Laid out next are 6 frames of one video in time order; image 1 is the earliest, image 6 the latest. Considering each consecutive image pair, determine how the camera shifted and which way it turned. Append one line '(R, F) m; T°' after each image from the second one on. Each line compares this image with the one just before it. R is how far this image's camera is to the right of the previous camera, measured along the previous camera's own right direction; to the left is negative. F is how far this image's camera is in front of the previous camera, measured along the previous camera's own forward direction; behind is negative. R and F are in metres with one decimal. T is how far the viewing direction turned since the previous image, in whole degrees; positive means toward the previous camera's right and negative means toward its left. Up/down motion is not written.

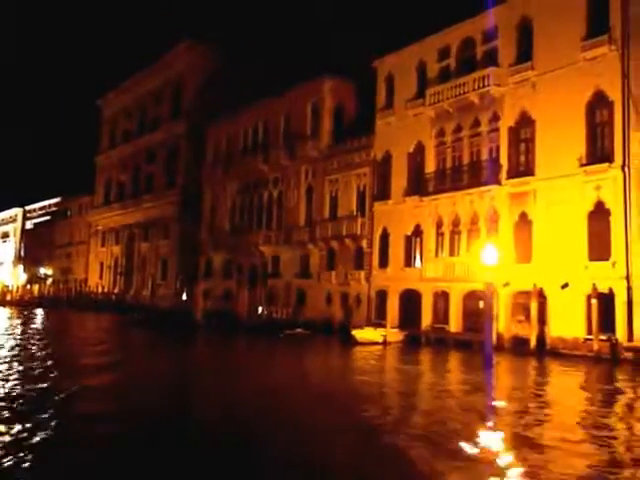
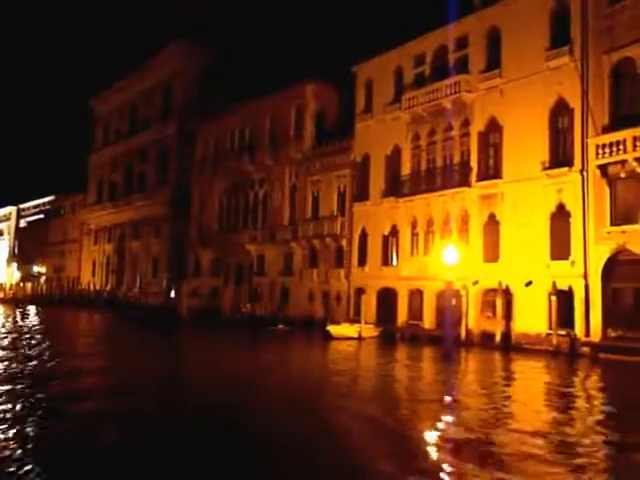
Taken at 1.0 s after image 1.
(+1.3, -1.3) m; 0°
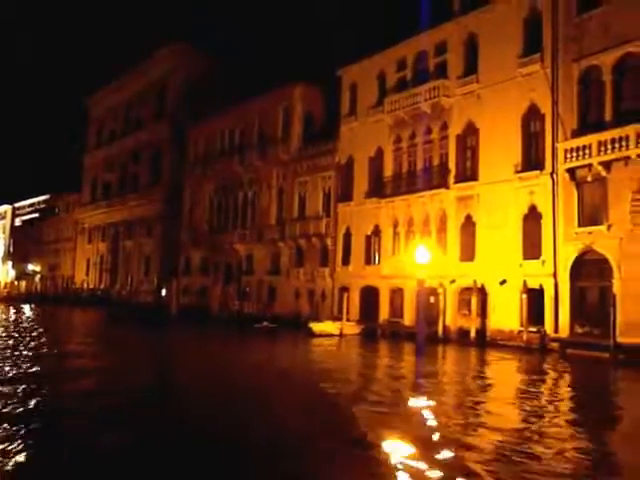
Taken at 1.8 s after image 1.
(+1.1, -1.0) m; 0°
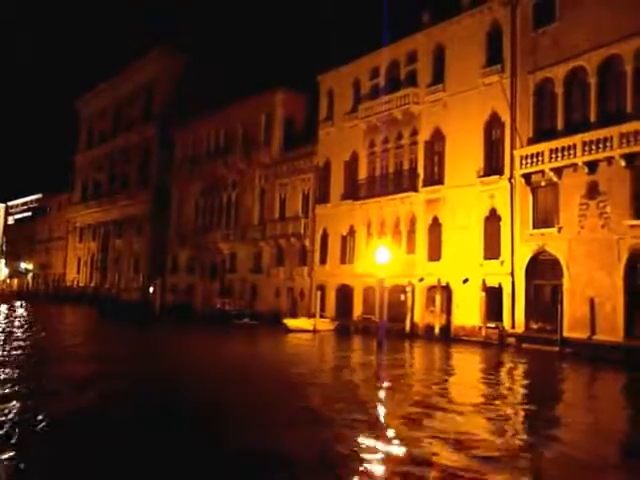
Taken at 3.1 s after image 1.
(+1.6, -1.6) m; 0°
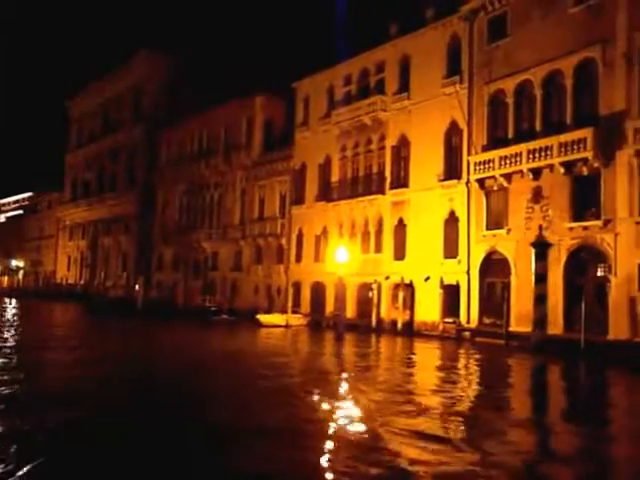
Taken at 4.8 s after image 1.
(+1.9, -1.9) m; +1°
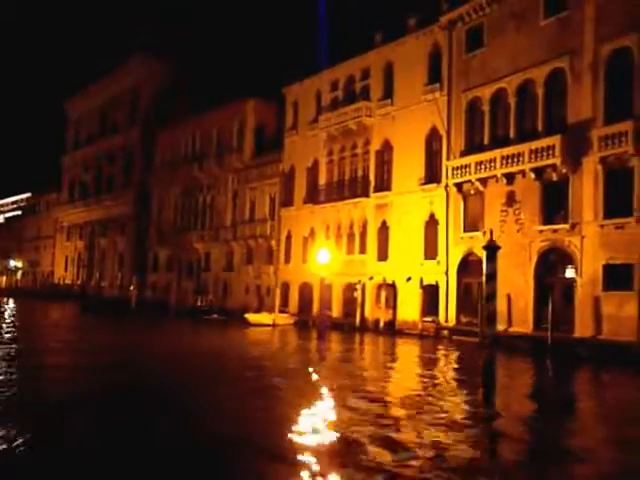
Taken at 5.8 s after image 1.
(+1.1, -1.2) m; 0°
